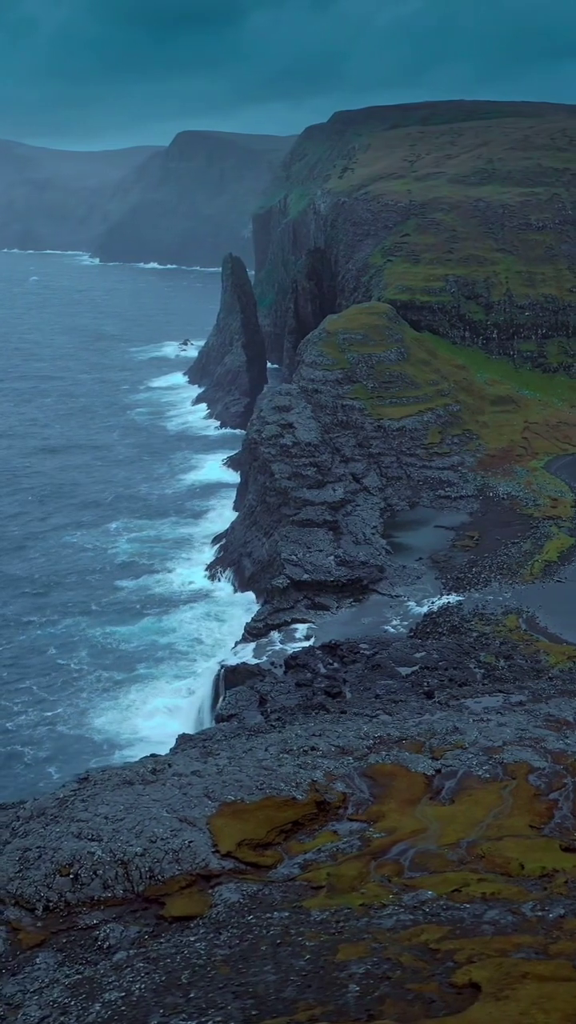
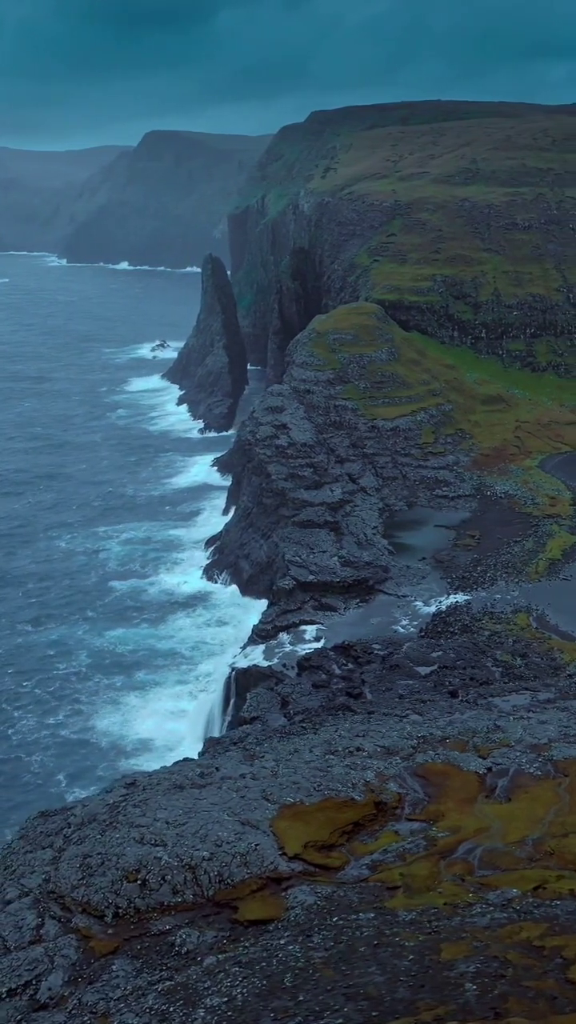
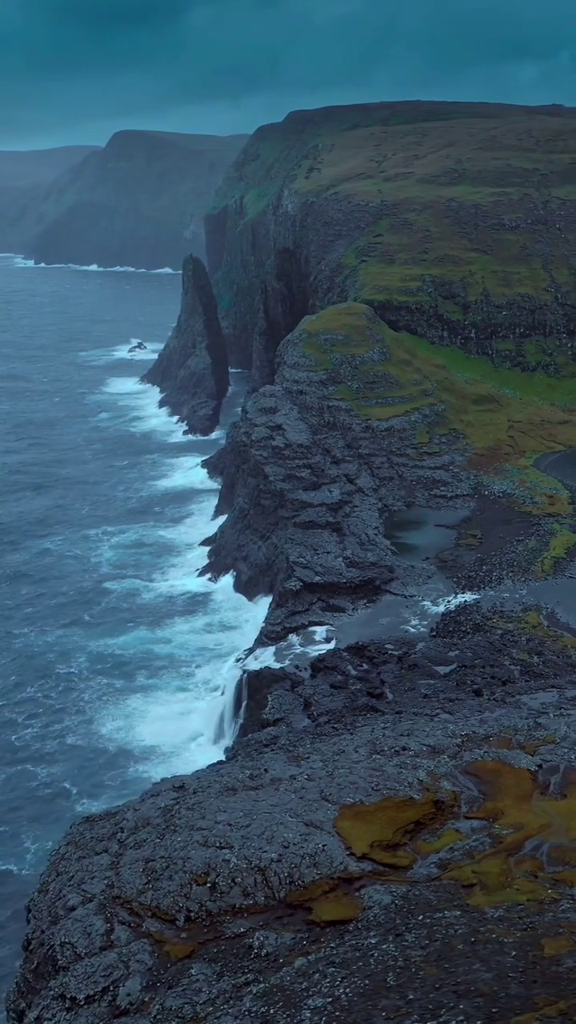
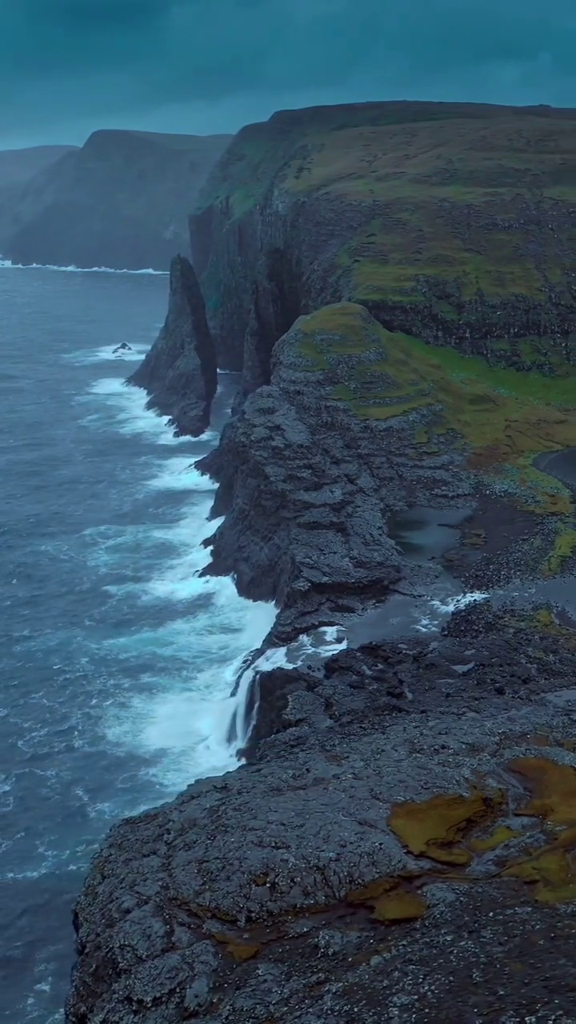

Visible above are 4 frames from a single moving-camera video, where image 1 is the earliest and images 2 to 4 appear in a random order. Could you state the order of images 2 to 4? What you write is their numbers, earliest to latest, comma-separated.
2, 3, 4
